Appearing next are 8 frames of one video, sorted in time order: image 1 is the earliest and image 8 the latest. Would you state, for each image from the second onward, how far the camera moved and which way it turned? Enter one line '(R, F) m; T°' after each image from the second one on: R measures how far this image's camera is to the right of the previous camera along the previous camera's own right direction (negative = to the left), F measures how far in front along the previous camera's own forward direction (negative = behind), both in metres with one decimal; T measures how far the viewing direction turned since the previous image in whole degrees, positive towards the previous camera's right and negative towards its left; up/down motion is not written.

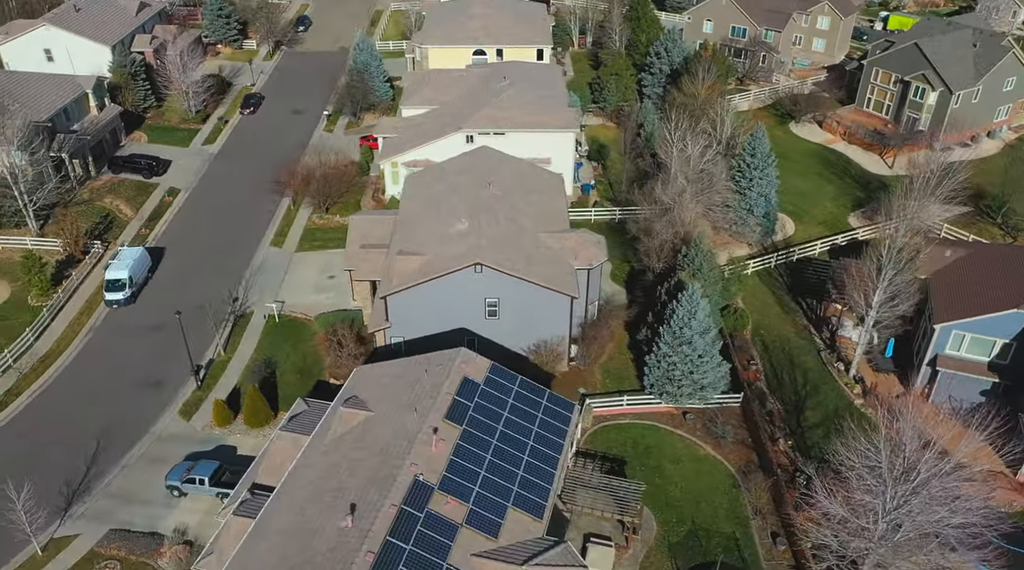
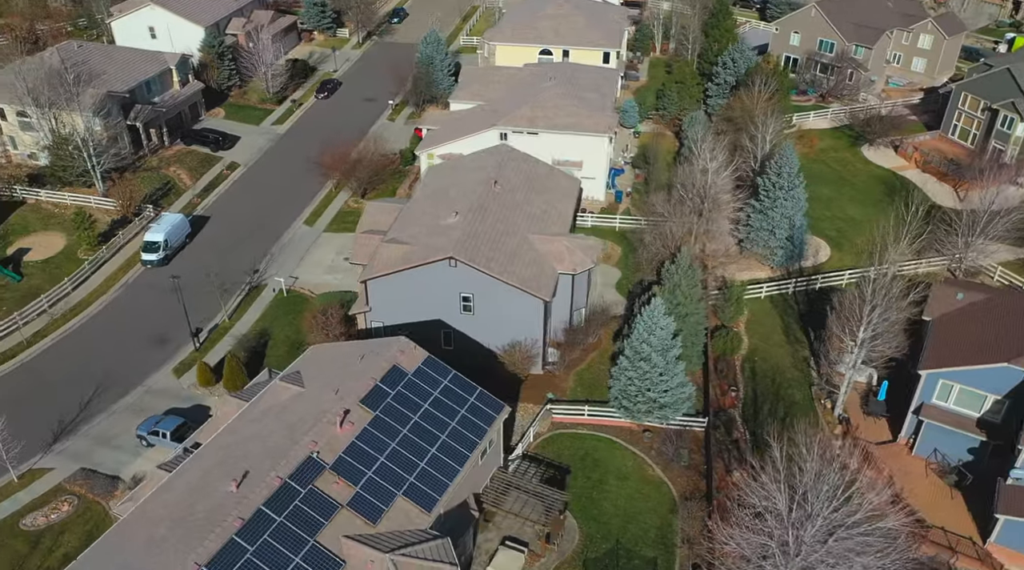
(+6.6, +0.3) m; -9°
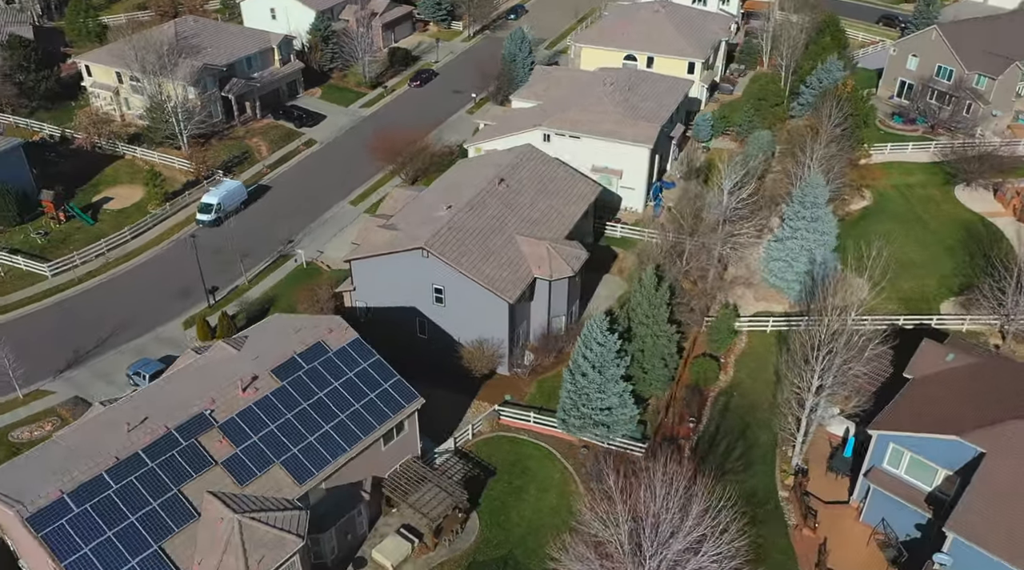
(+8.5, +0.7) m; -12°
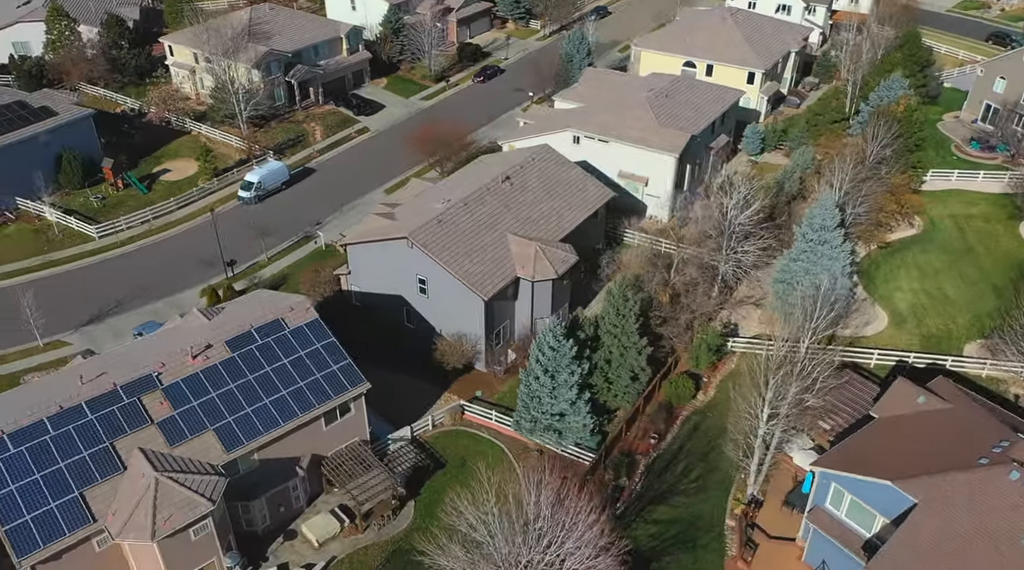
(+5.9, +0.4) m; -8°
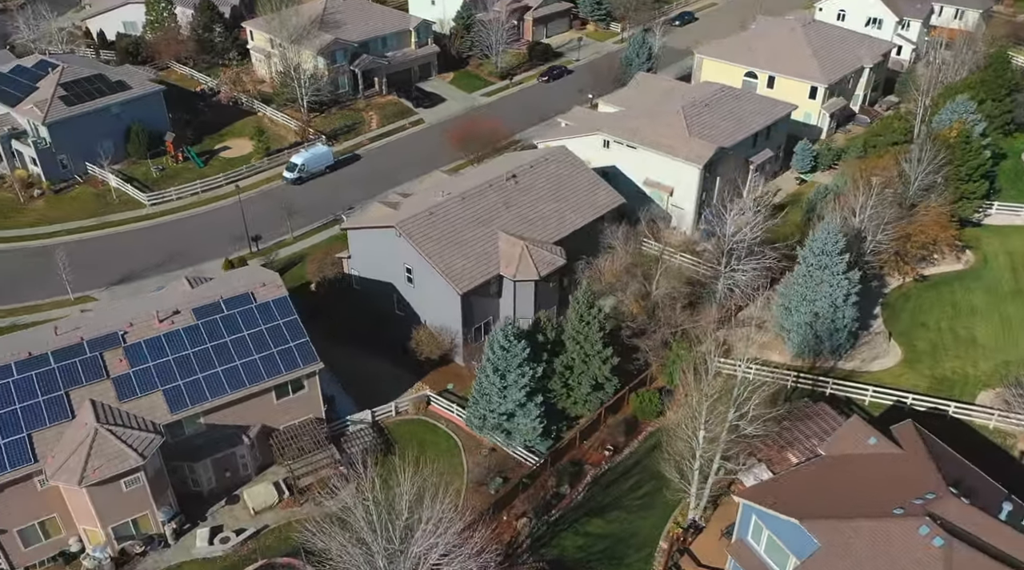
(+6.1, +0.4) m; -8°
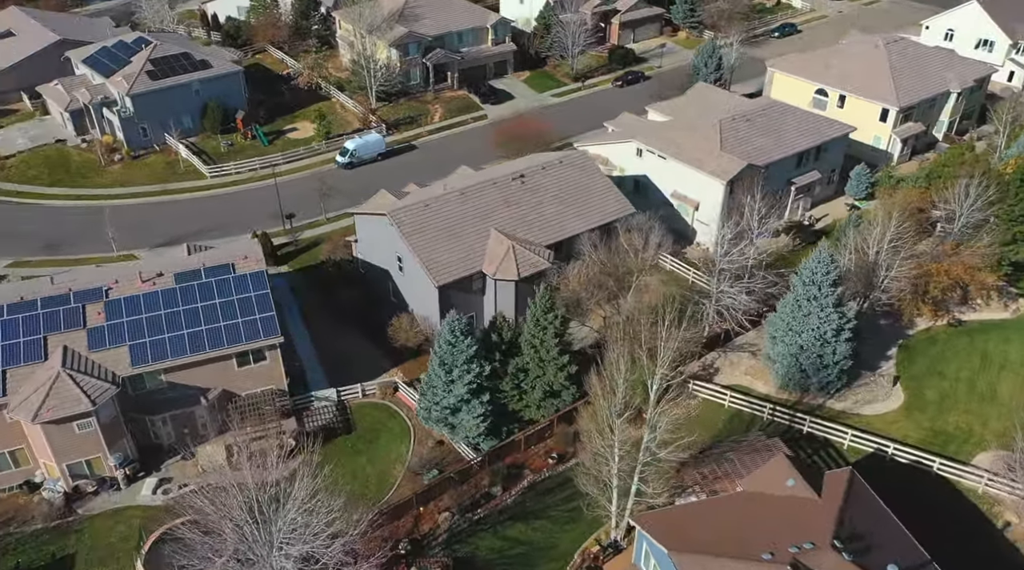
(+6.8, +0.5) m; -9°
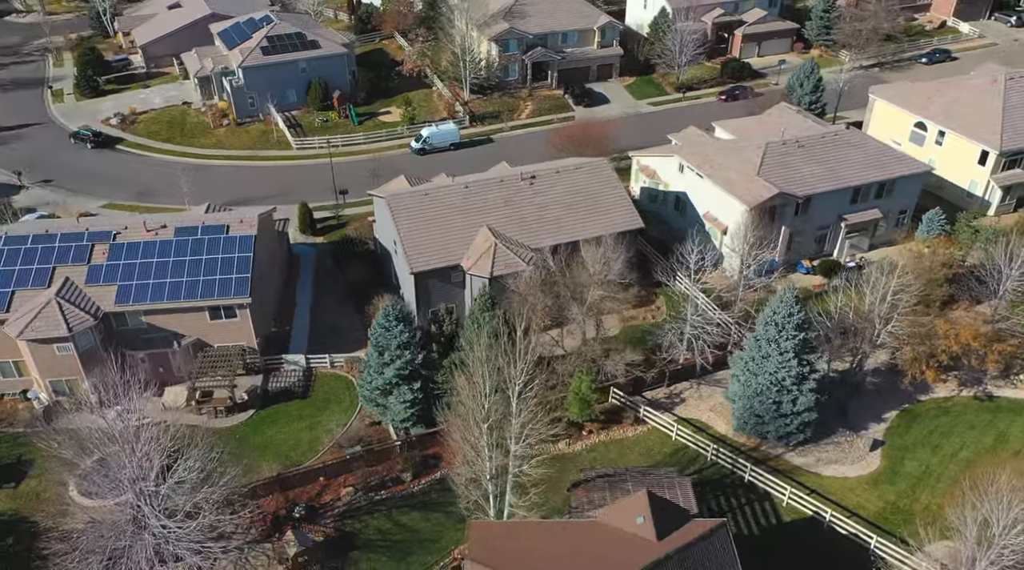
(+9.4, +1.0) m; -13°
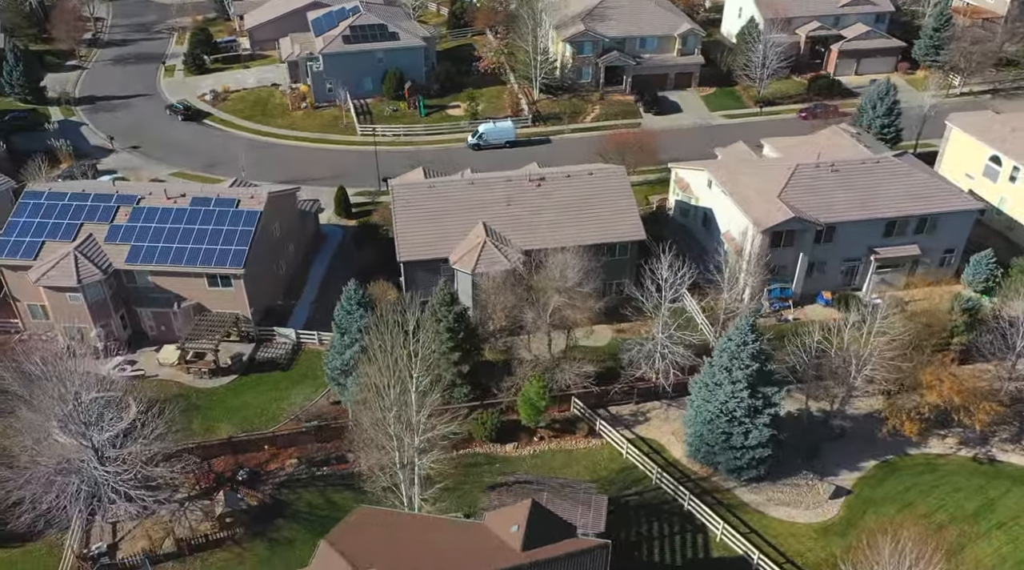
(+6.9, +0.6) m; -10°
